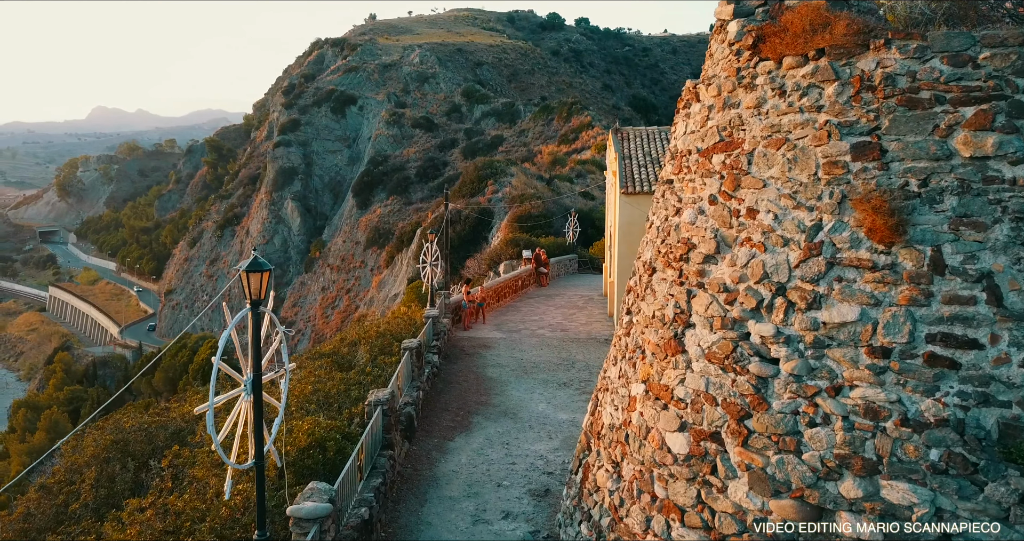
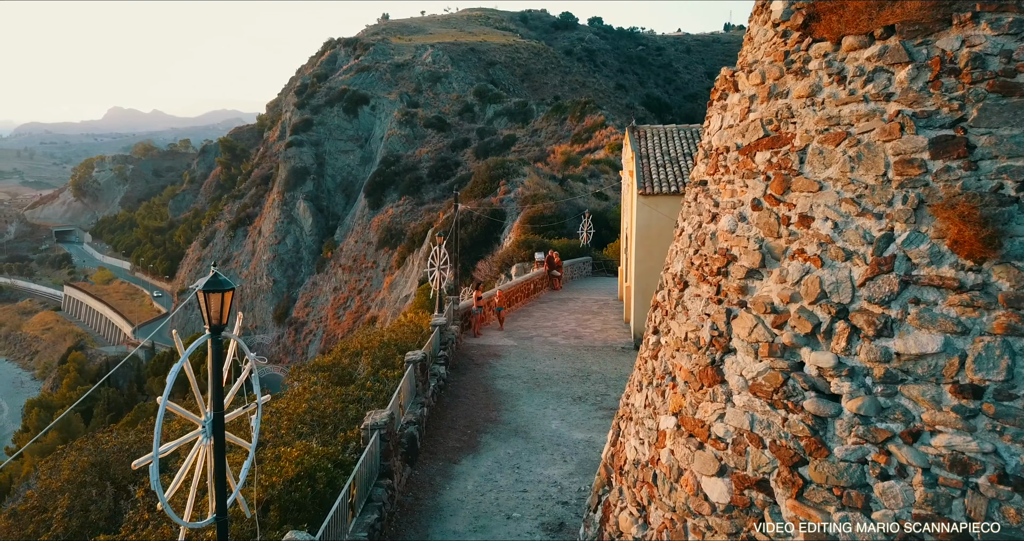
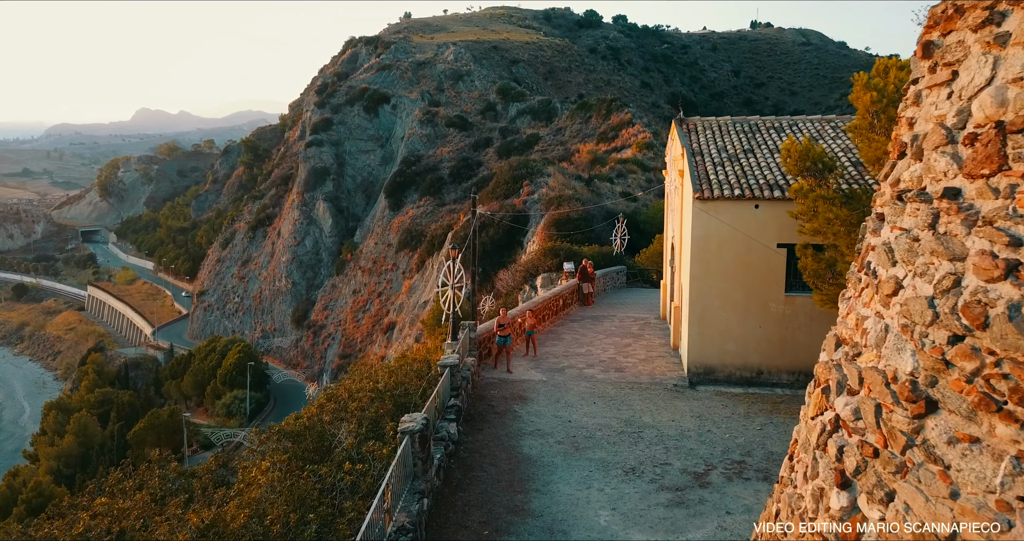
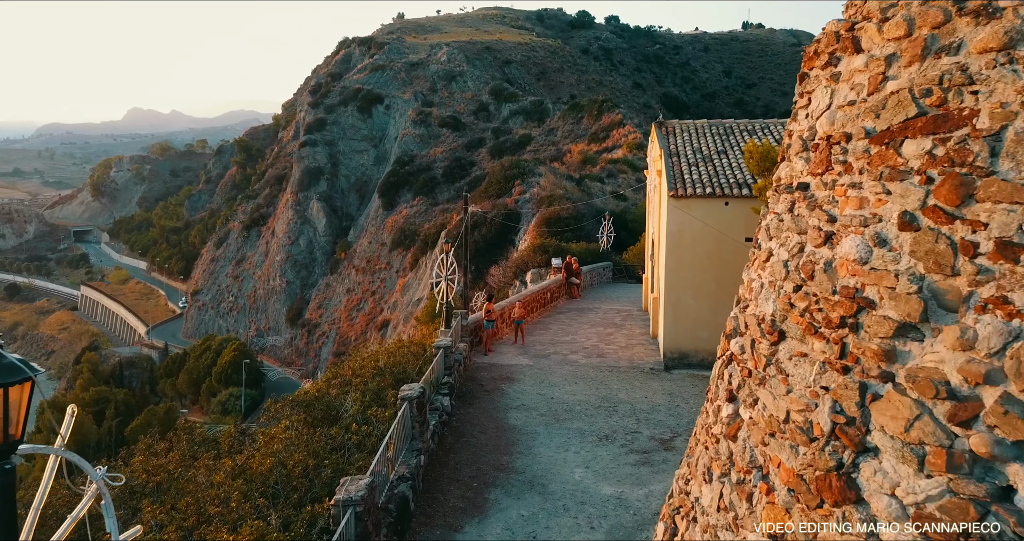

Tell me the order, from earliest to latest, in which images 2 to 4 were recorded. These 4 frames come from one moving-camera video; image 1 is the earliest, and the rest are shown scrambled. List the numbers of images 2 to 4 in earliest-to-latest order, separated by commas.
2, 4, 3
